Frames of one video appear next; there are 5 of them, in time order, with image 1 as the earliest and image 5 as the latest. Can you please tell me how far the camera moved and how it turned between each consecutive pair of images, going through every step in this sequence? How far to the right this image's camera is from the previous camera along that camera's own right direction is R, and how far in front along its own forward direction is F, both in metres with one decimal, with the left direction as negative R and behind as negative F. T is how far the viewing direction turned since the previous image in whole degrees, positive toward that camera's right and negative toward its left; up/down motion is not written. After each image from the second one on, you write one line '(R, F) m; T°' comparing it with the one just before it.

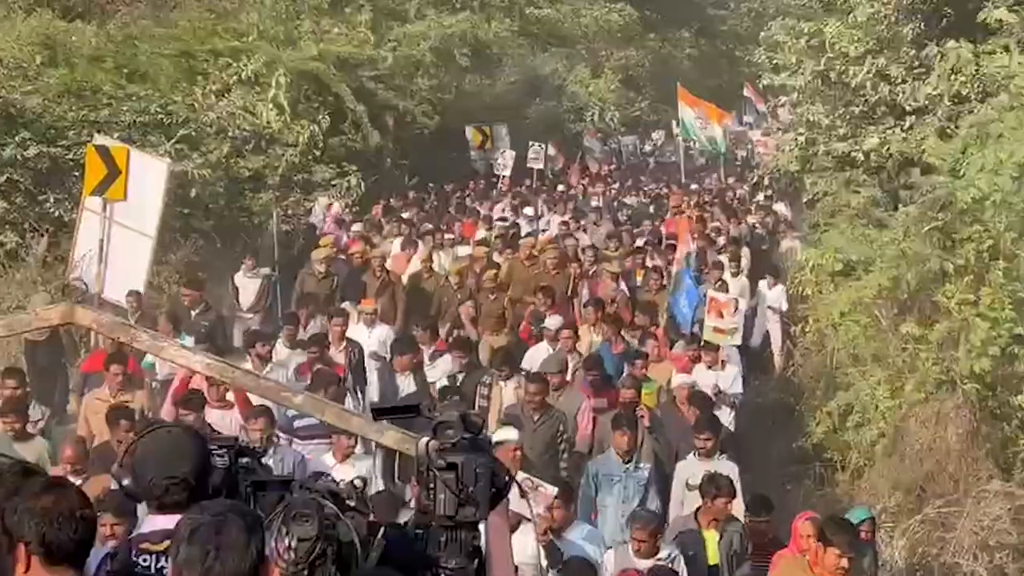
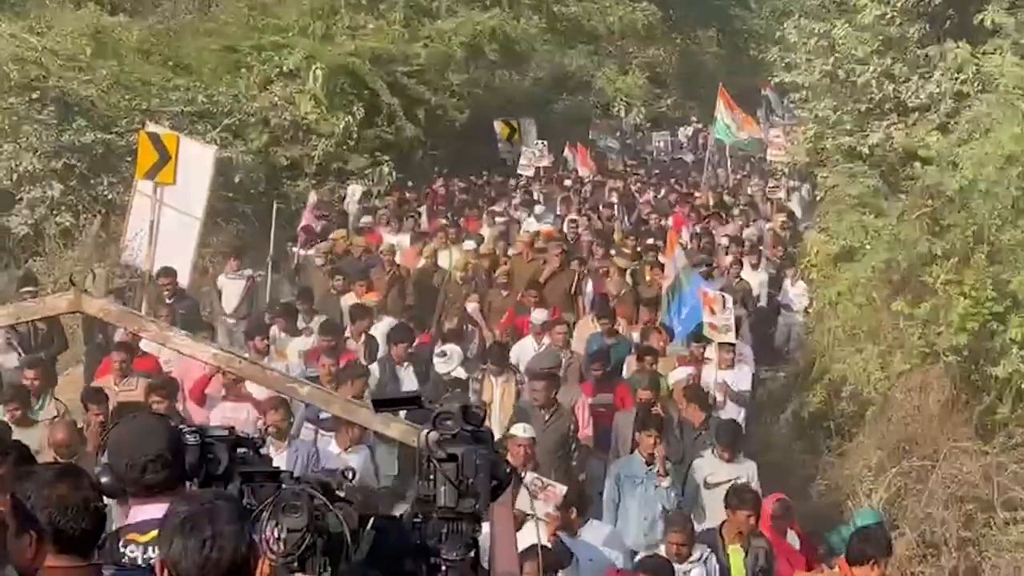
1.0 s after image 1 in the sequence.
(0.0, -0.7) m; -1°
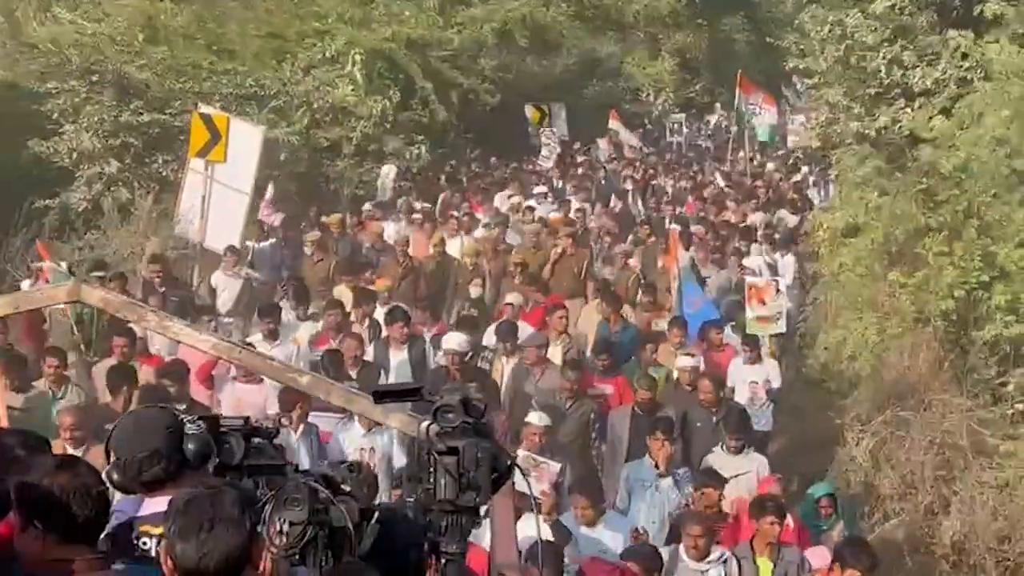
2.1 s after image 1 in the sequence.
(0.0, -0.7) m; -1°
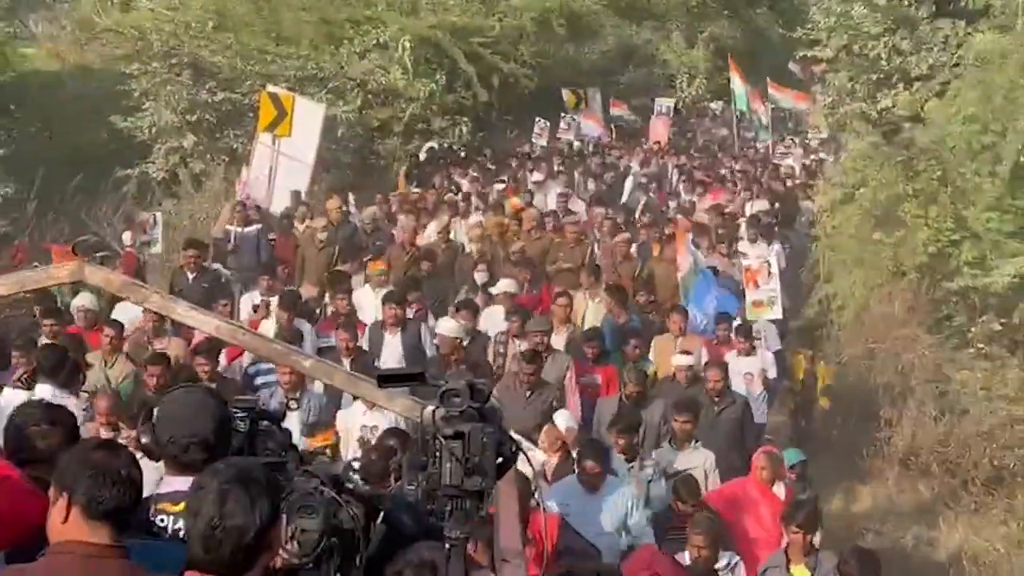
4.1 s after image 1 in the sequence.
(+0.1, -1.3) m; -2°
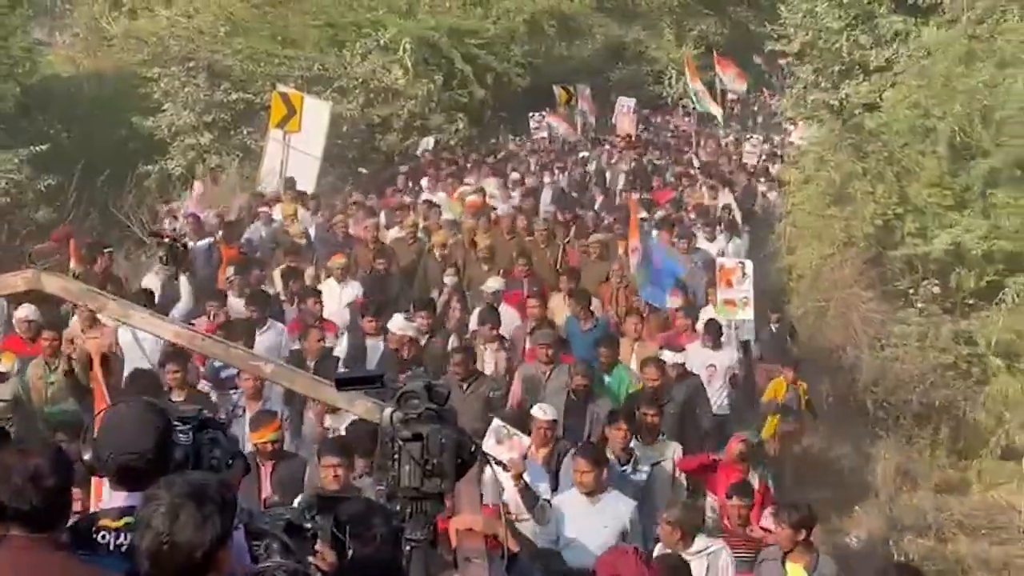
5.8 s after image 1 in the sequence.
(+0.1, -1.1) m; 0°
